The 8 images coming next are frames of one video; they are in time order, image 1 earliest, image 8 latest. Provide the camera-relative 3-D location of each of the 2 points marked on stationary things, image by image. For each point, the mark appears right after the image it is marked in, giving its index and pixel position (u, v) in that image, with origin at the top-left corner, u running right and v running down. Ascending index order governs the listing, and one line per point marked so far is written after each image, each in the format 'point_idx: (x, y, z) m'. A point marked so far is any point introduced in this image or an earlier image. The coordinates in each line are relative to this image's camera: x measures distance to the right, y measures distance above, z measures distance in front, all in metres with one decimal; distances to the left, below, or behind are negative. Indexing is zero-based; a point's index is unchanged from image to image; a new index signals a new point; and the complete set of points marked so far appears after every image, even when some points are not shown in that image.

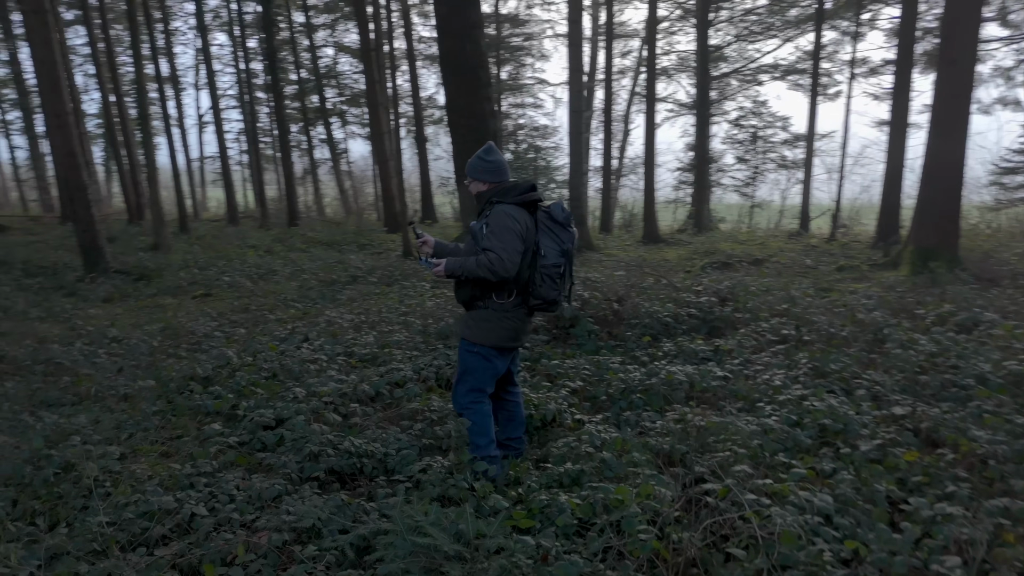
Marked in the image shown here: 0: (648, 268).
0: (+1.7, +0.3, +9.2) m
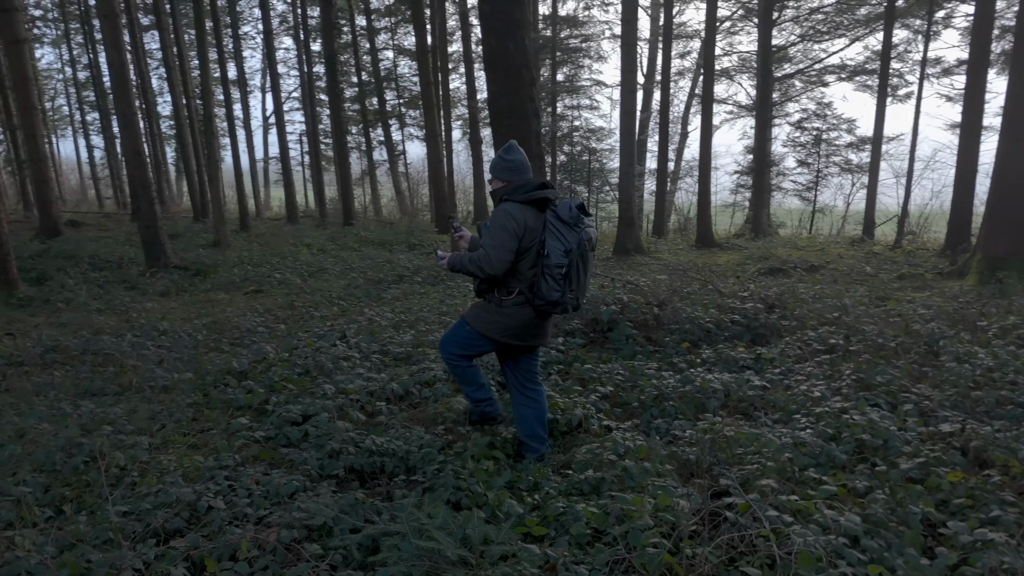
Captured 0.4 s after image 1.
0: (+2.3, +0.2, +9.0) m
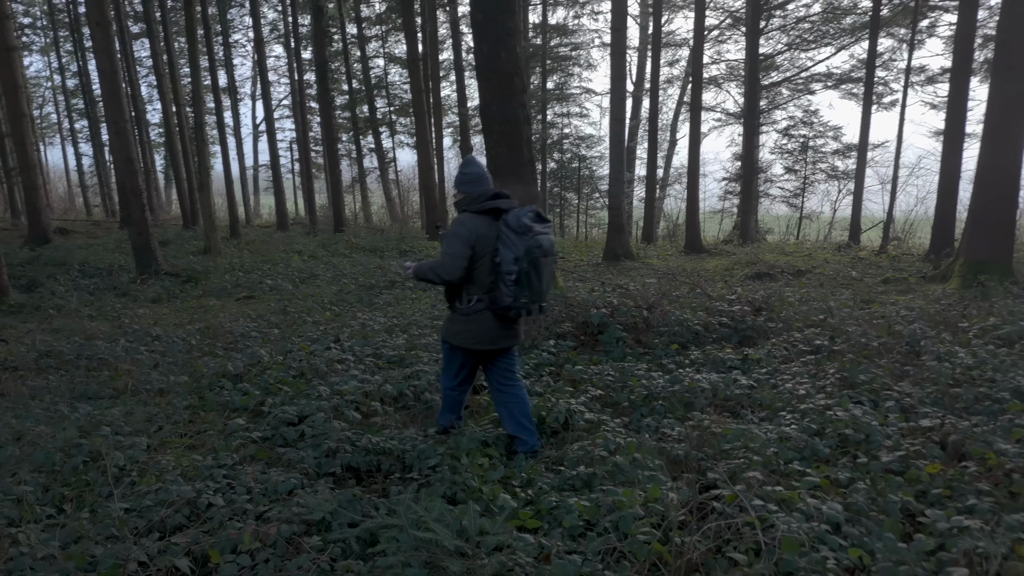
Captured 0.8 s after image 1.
0: (+2.2, +0.1, +9.1) m
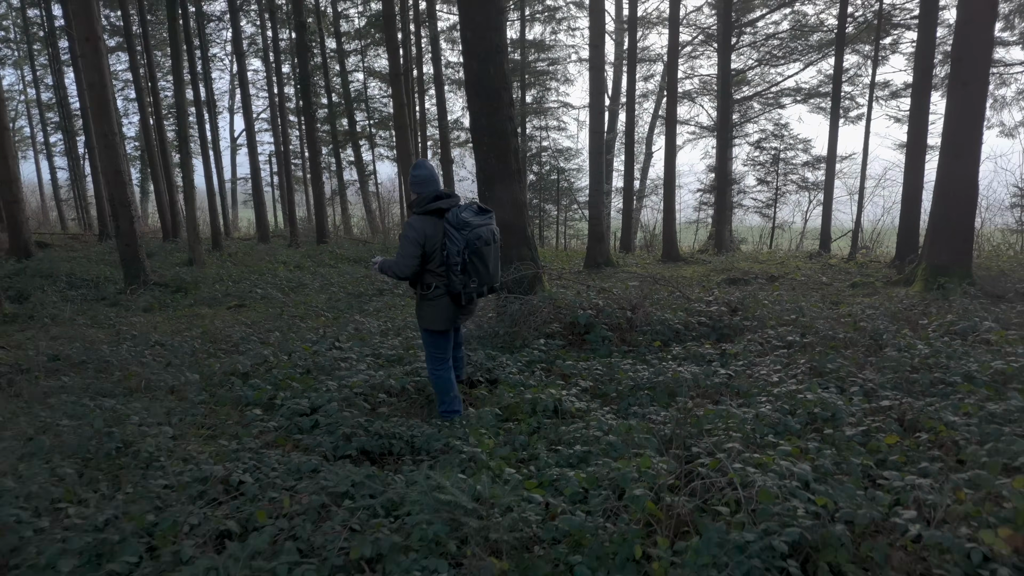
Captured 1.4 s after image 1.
0: (+2.0, +0.1, +9.5) m
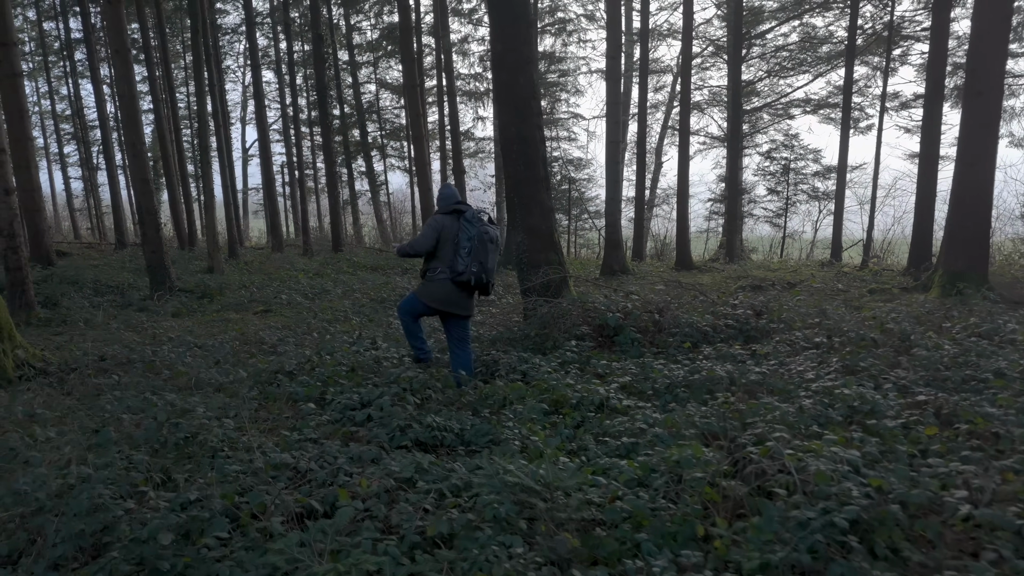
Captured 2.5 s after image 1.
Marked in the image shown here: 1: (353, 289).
0: (+2.3, 0.0, +9.7) m
1: (-2.9, 0.0, +13.3) m
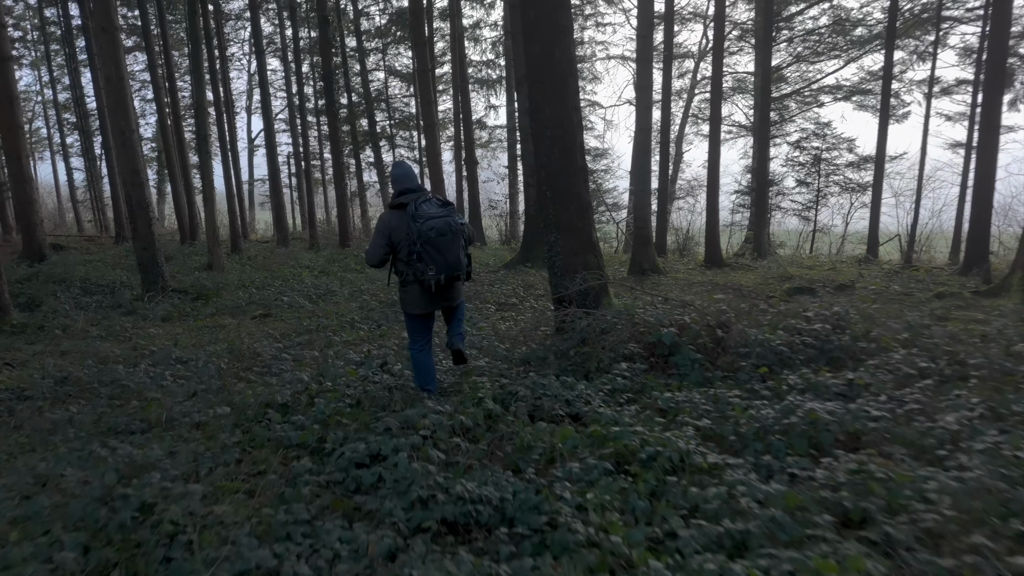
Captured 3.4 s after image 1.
0: (+2.7, -0.1, +8.6) m
1: (-2.6, 0.0, +12.2) m
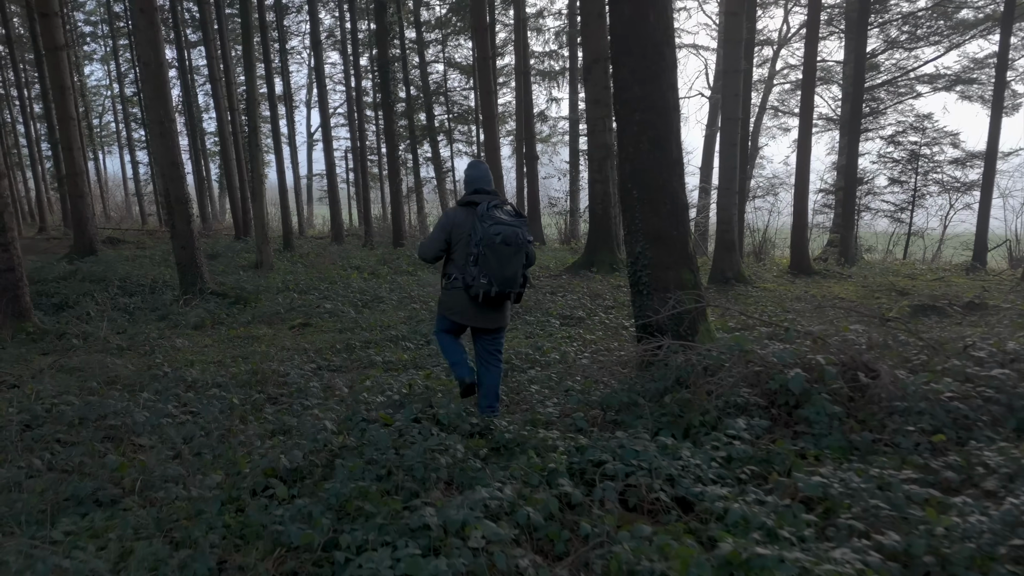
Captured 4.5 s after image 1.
0: (+3.4, -0.3, +7.0) m
1: (-1.6, -0.1, +11.1) m
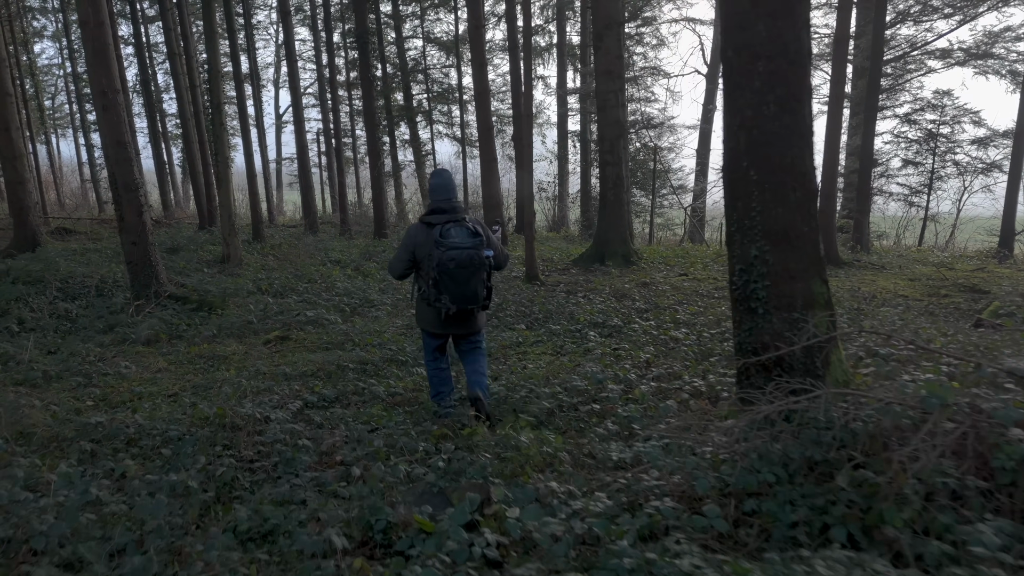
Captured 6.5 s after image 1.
0: (+3.7, -0.3, +5.6) m
1: (-1.4, -0.2, +9.4) m
